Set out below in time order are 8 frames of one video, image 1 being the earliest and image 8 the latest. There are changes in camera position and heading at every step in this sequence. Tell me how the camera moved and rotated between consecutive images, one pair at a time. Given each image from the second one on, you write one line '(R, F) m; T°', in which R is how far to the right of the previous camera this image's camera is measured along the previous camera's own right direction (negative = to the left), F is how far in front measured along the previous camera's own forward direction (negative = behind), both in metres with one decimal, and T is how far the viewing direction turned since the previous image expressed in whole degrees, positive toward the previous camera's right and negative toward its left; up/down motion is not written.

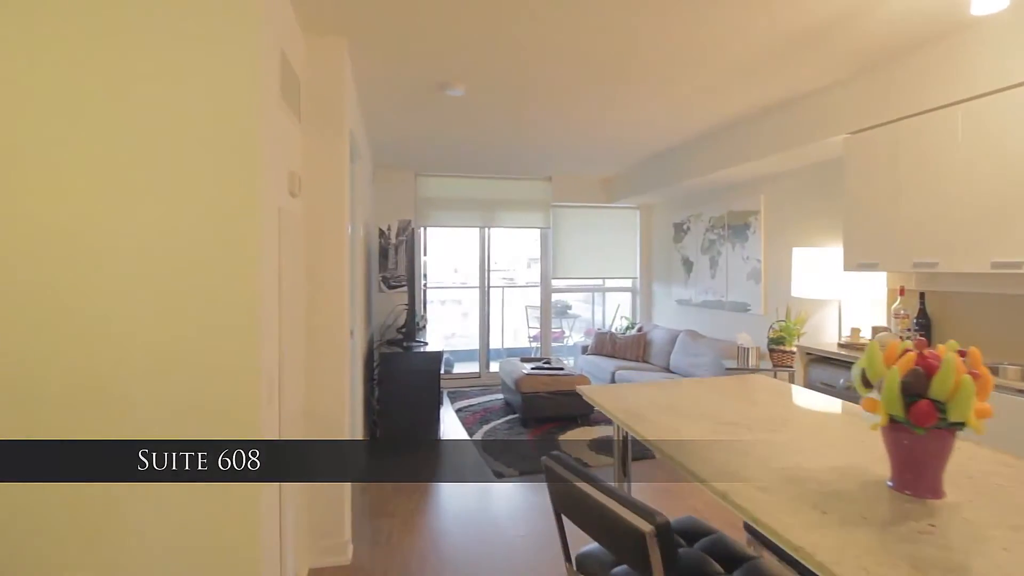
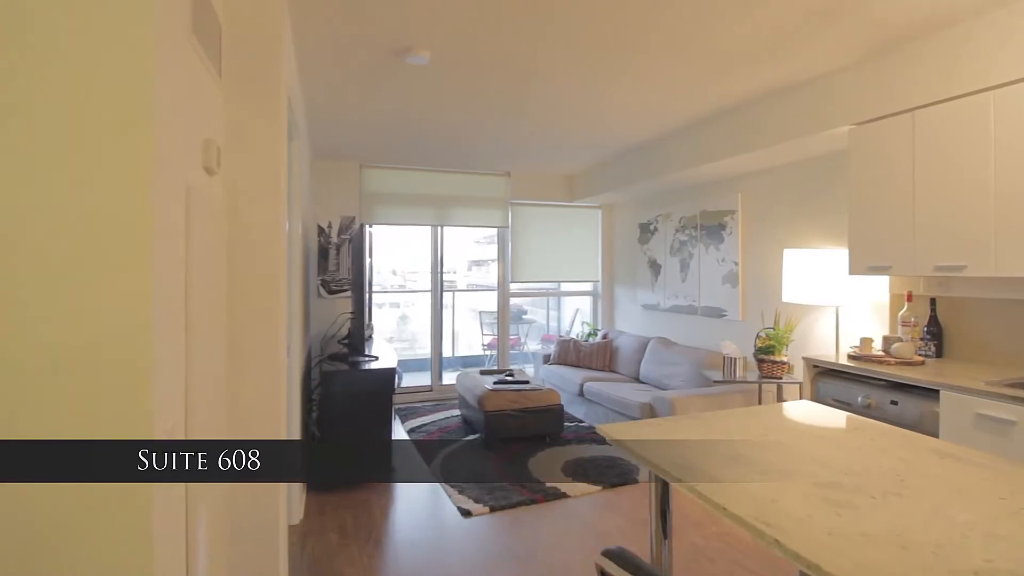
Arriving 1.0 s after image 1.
(-0.2, +0.5) m; +7°
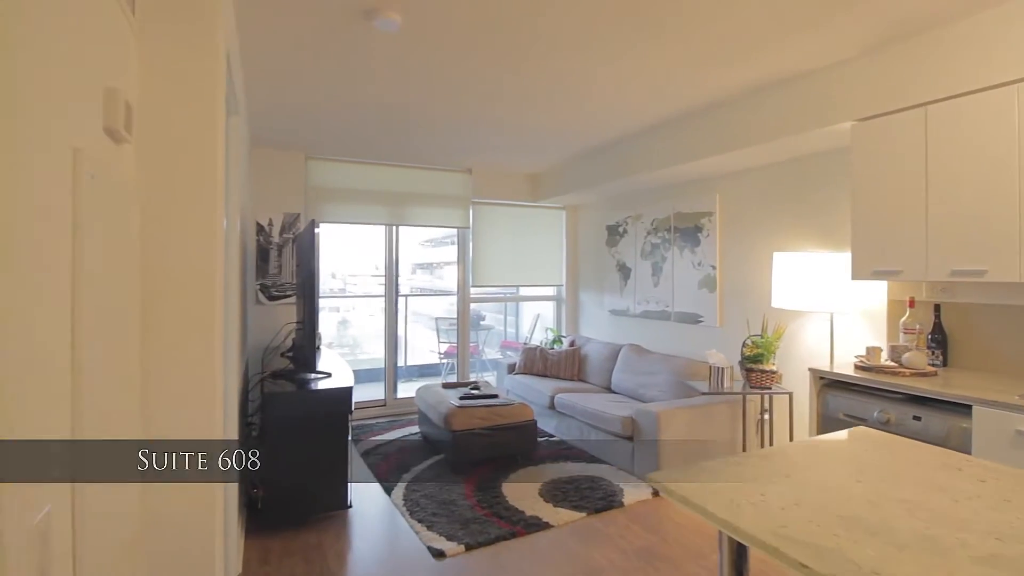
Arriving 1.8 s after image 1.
(-0.2, +0.4) m; +6°
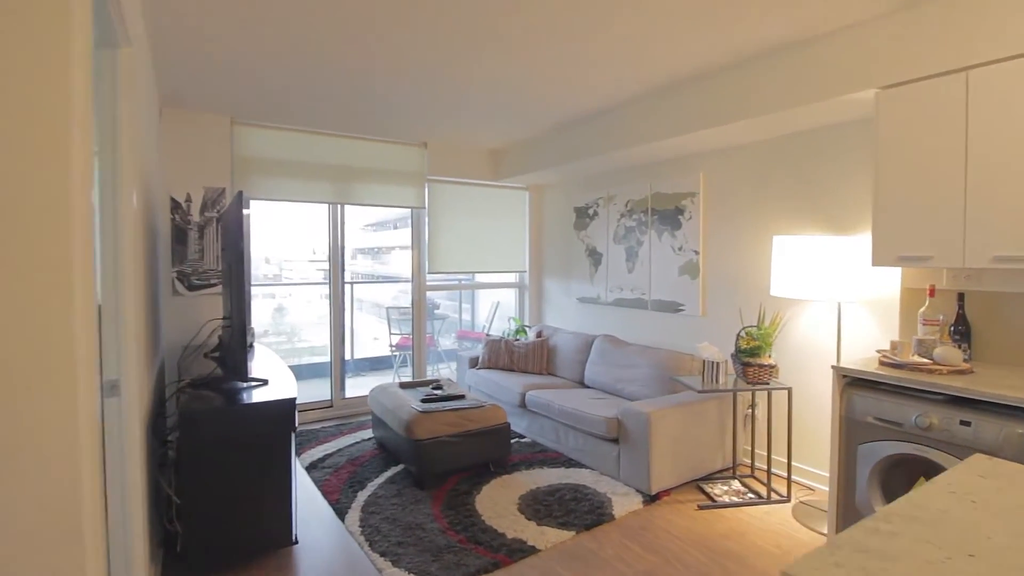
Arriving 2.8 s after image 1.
(-0.2, +0.5) m; +6°
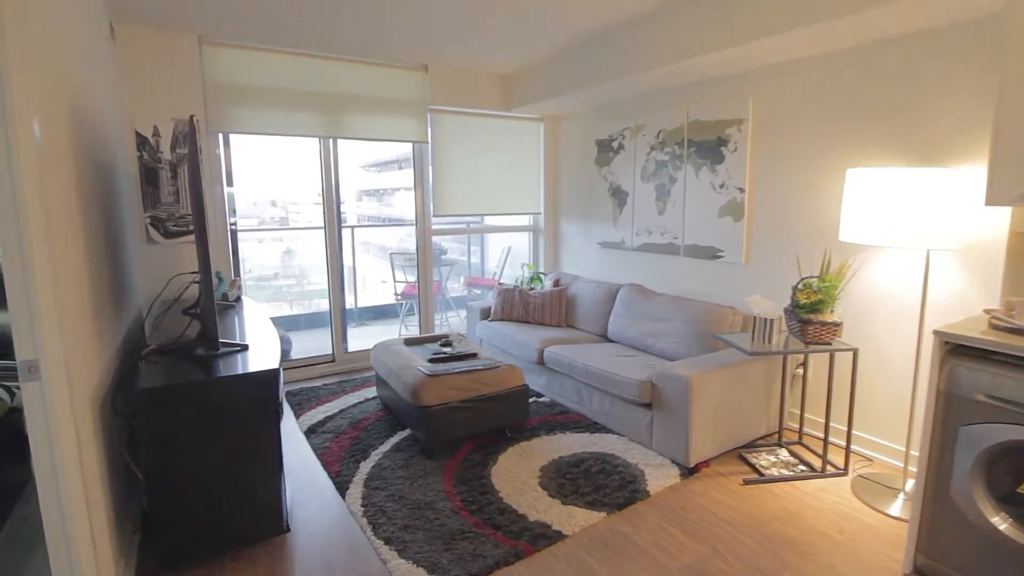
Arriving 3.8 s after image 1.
(-0.1, +0.4) m; -1°
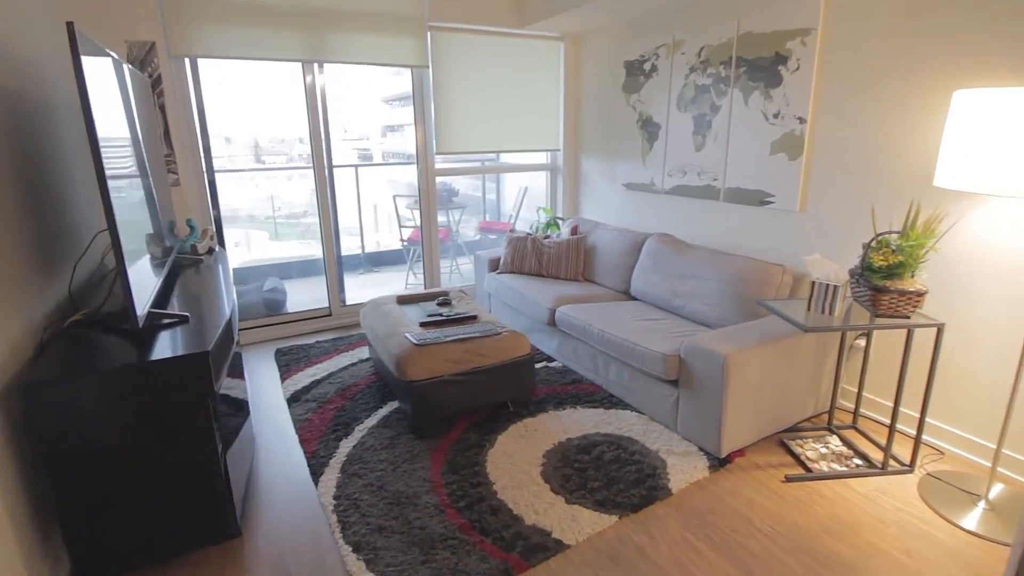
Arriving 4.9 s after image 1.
(+0.1, +0.5) m; -3°
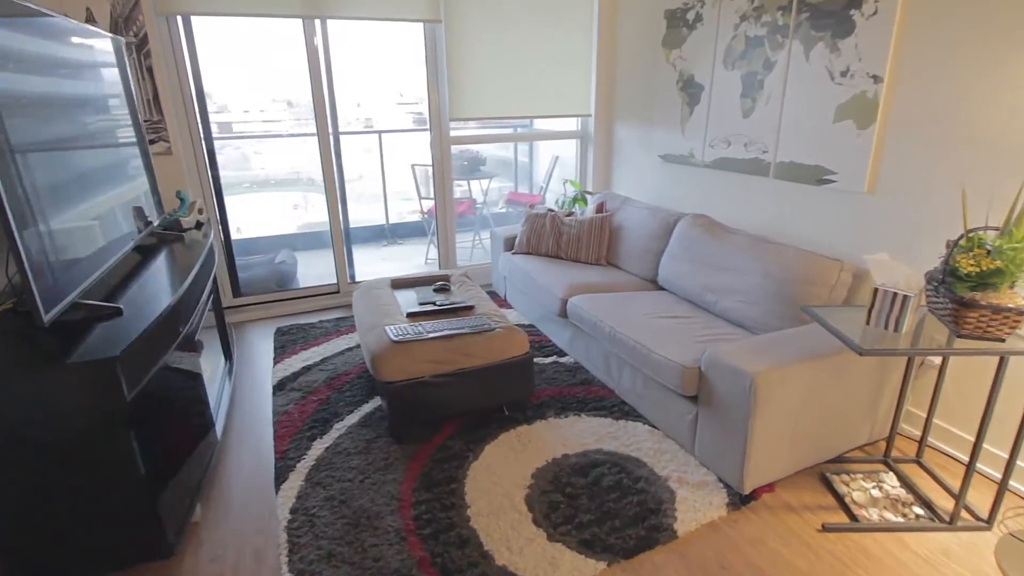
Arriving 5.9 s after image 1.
(+0.2, +0.4) m; -6°
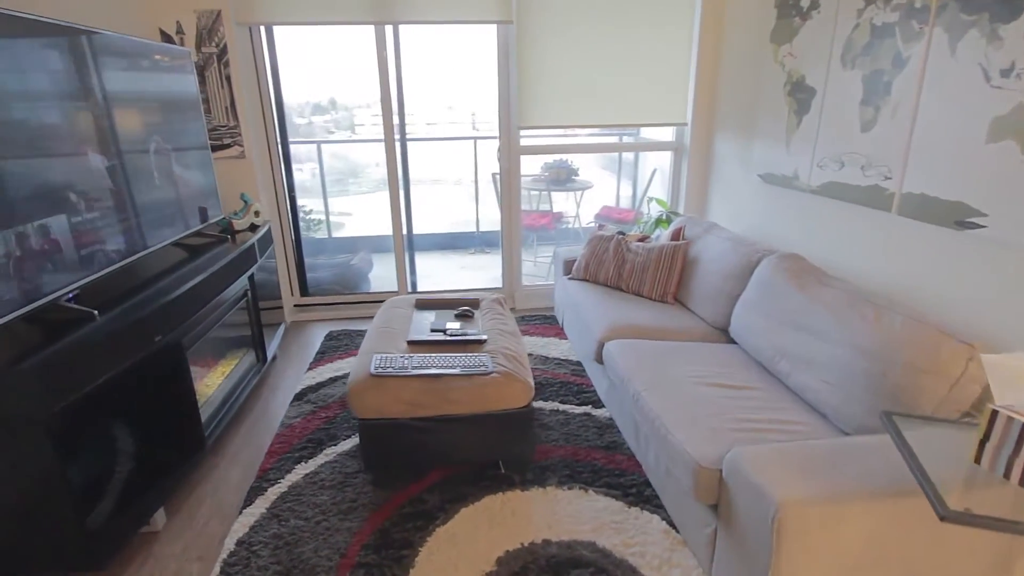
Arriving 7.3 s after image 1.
(+0.5, +0.4) m; -15°
